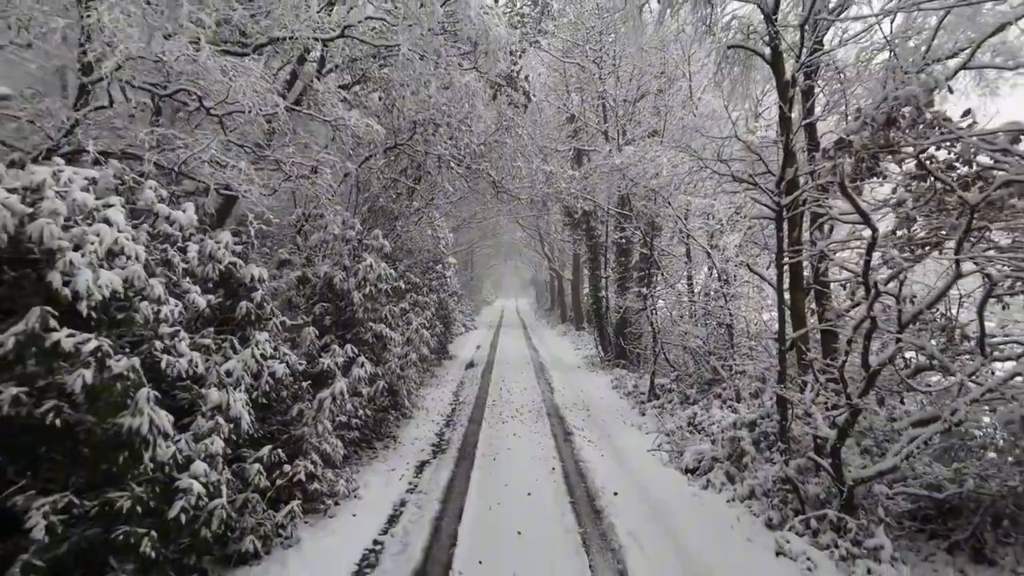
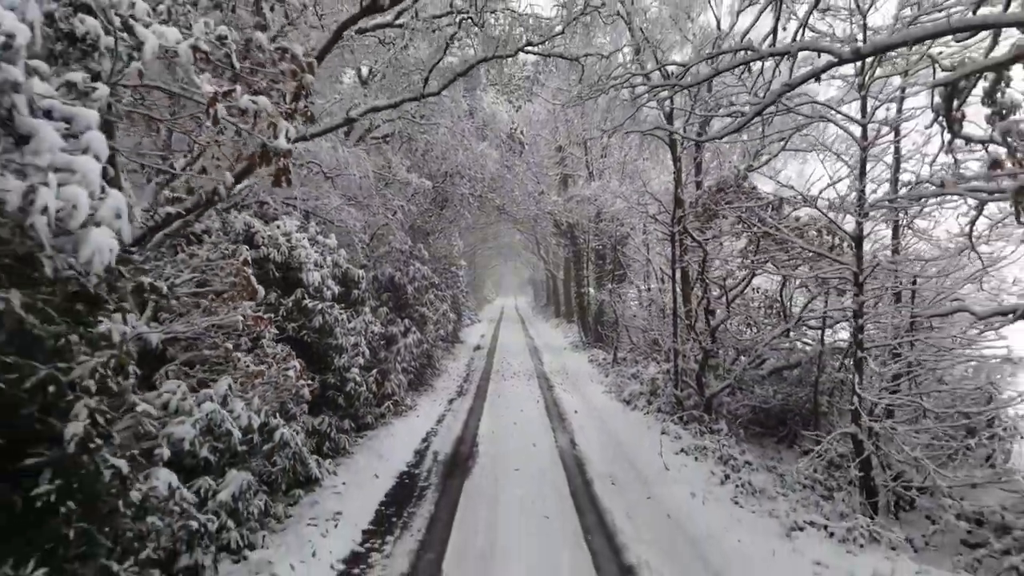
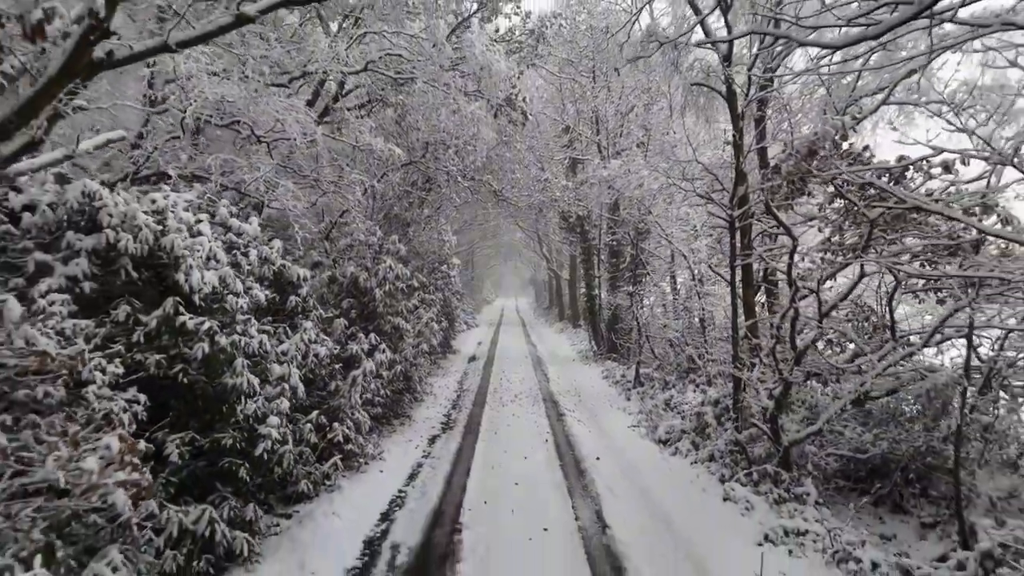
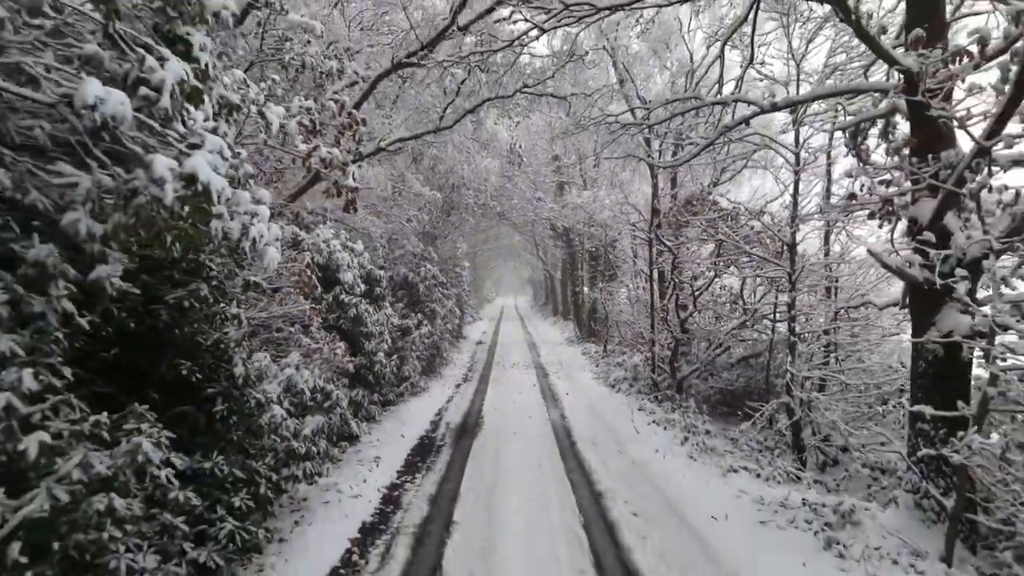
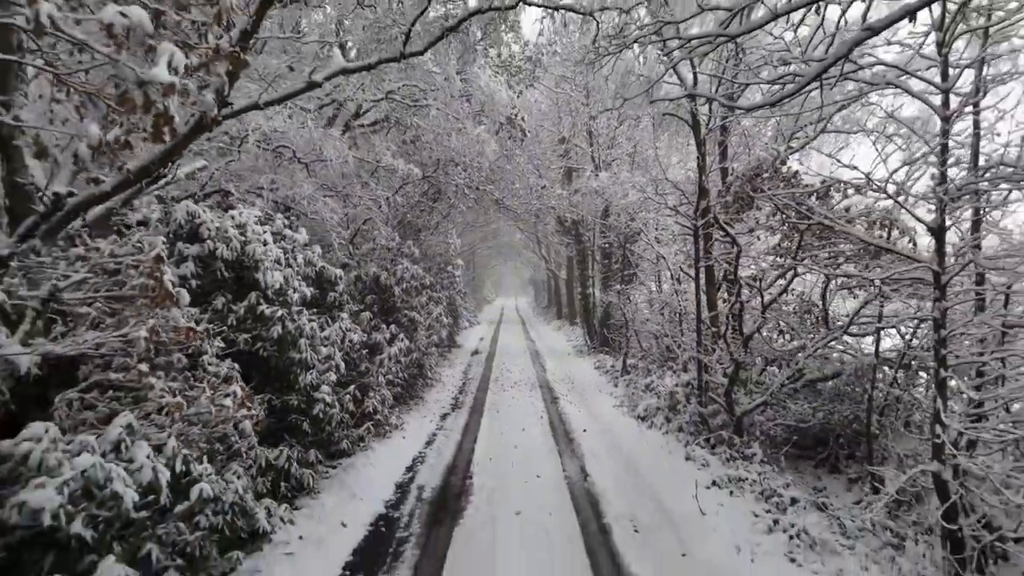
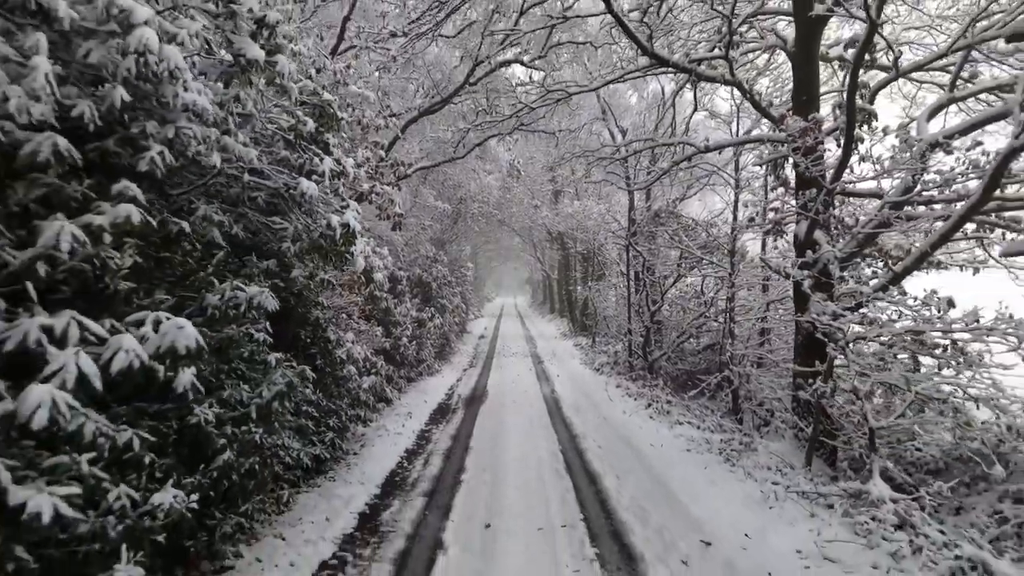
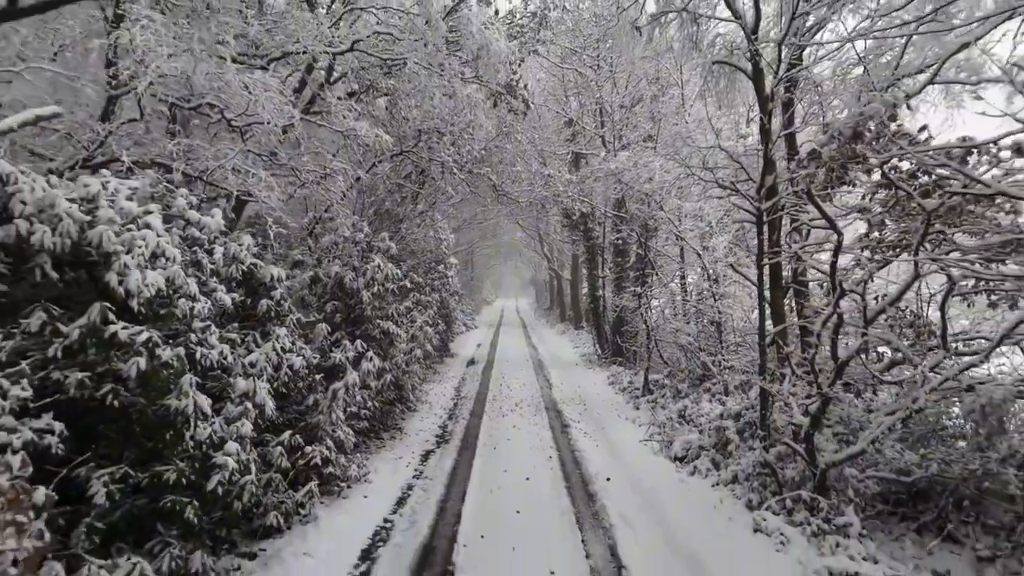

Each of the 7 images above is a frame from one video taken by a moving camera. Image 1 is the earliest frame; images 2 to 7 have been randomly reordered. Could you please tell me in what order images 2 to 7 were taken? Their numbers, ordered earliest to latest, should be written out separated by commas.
7, 3, 5, 2, 4, 6
